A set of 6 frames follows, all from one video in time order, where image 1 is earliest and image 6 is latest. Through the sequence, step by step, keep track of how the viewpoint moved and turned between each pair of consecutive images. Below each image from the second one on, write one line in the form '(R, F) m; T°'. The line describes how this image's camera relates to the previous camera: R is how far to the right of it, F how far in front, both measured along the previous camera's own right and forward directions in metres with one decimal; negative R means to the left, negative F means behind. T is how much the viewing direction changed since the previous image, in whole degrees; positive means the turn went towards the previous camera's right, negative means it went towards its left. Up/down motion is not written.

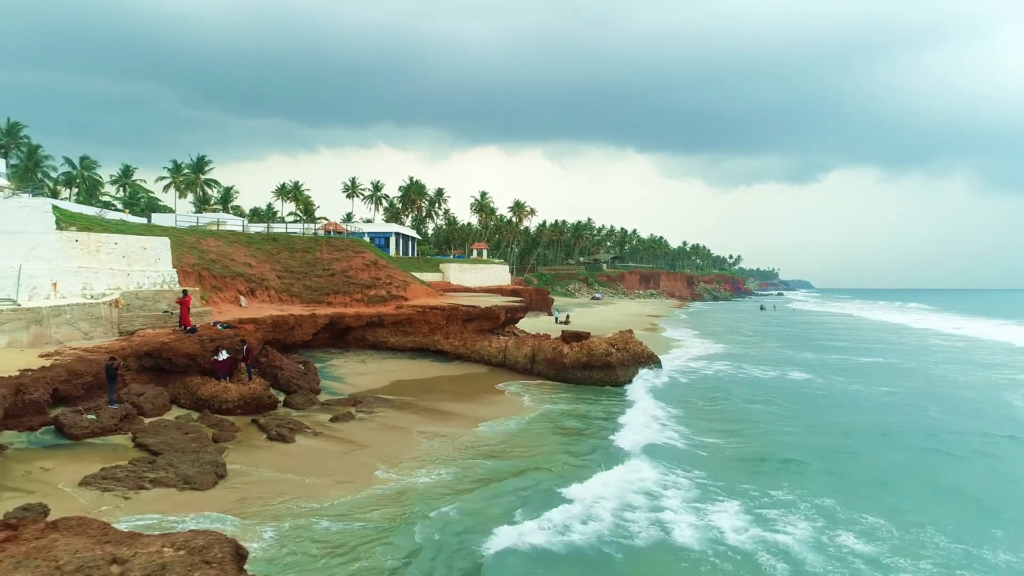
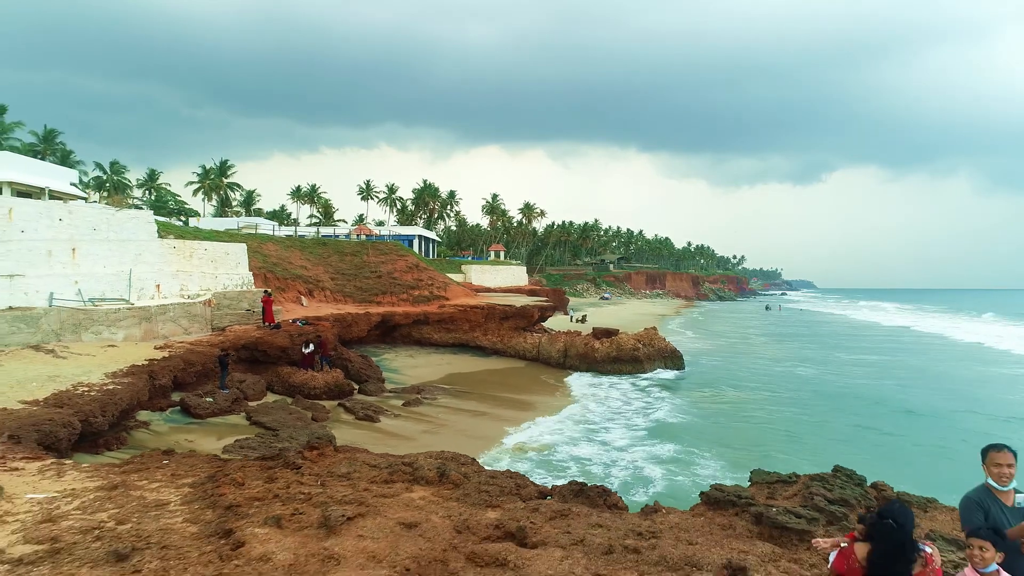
(-1.0, -1.9) m; 0°
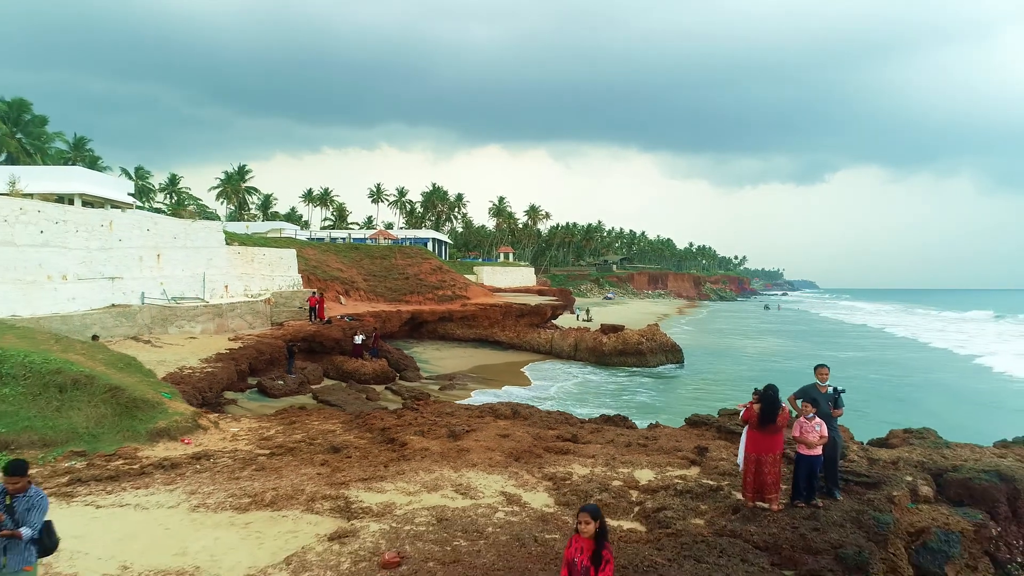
(-0.5, -2.5) m; 0°
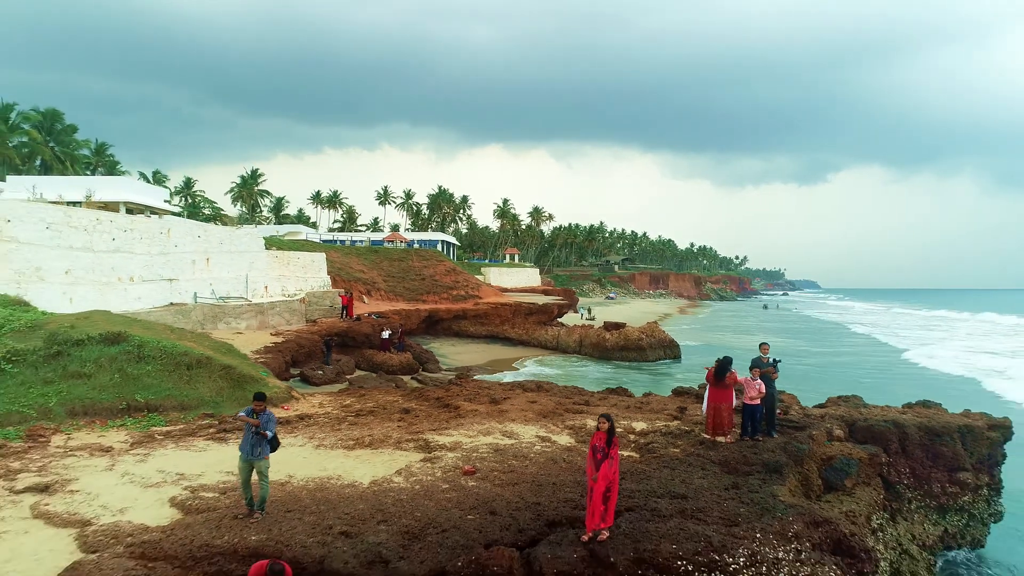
(-0.3, -2.0) m; 0°
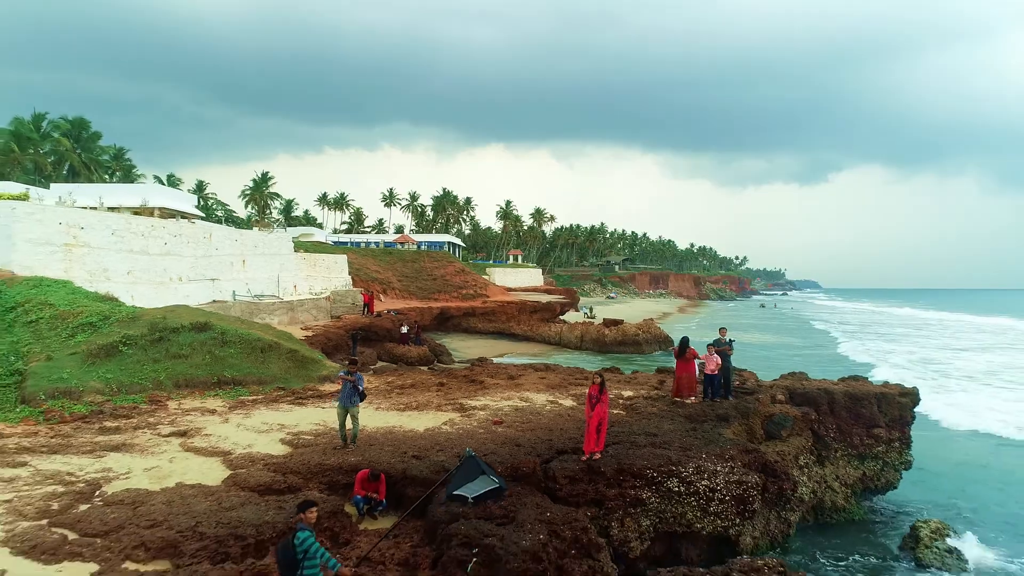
(-0.2, -2.0) m; 0°
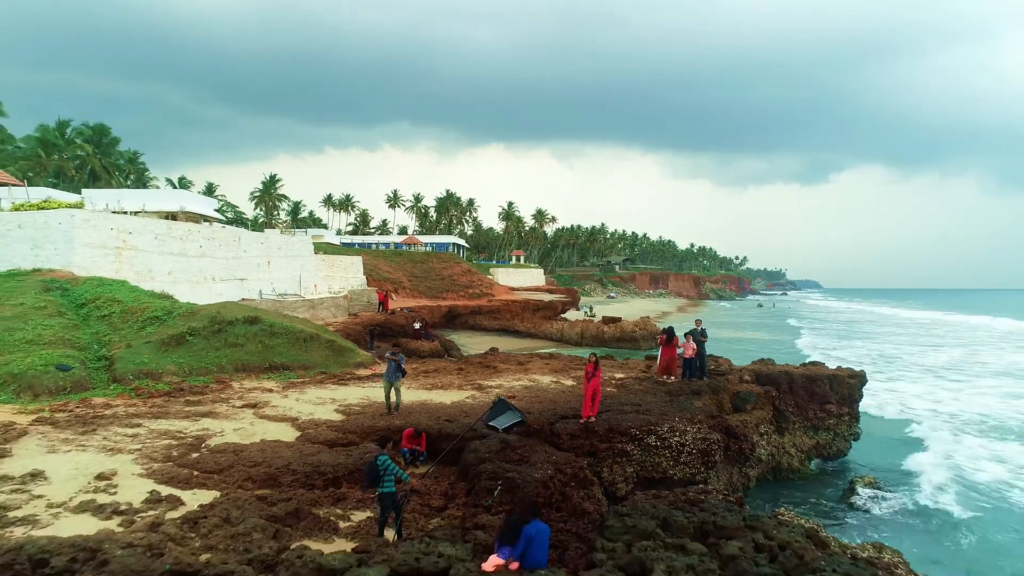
(-0.1, -1.7) m; 0°
